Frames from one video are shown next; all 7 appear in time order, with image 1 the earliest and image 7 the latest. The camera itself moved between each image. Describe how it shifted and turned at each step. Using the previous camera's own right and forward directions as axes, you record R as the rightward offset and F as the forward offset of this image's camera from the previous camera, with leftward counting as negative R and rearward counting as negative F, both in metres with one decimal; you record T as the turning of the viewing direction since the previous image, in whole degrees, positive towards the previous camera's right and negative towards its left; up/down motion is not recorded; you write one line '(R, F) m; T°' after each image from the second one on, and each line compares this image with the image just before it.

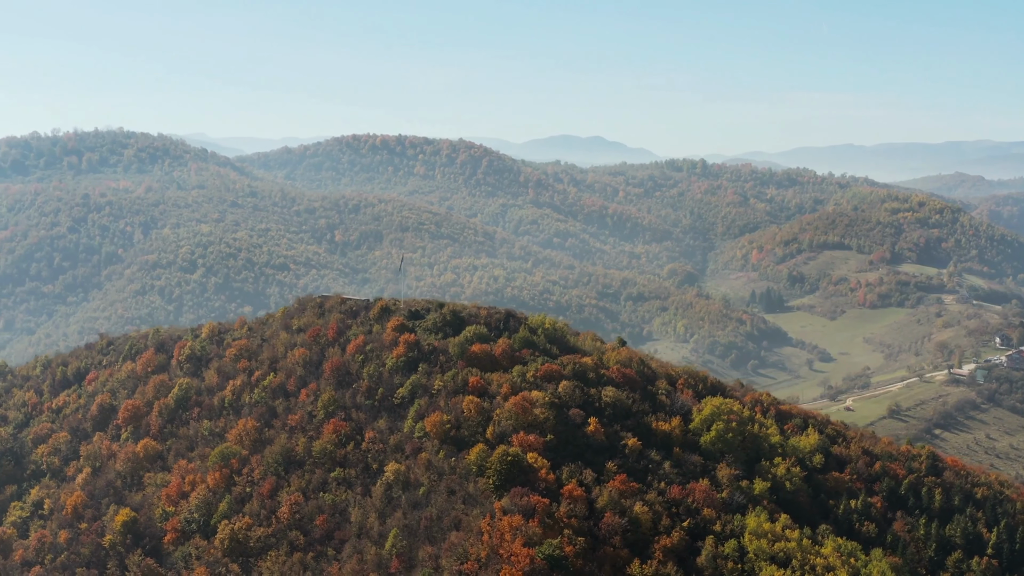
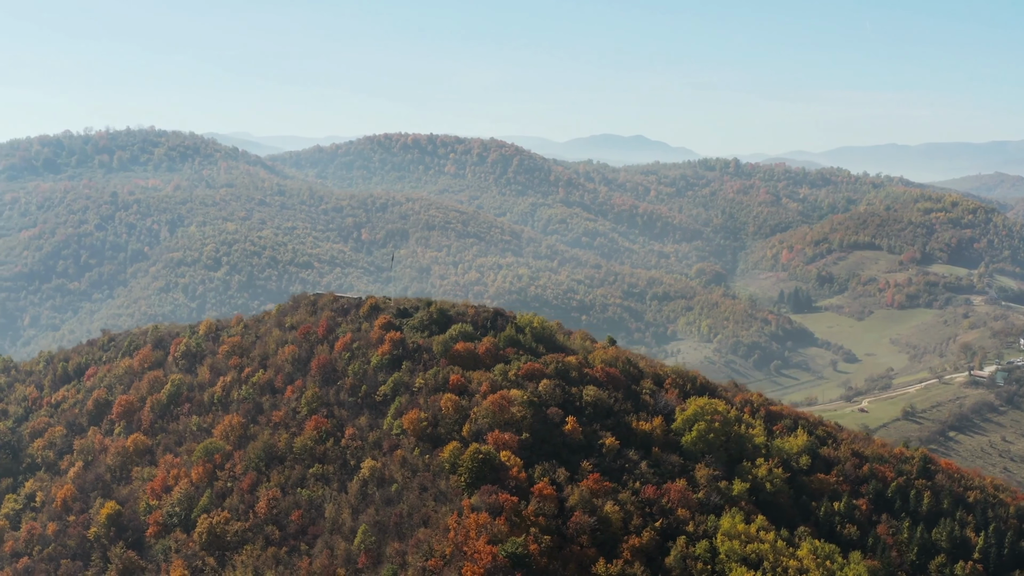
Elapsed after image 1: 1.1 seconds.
(+2.6, 0.0) m; -2°
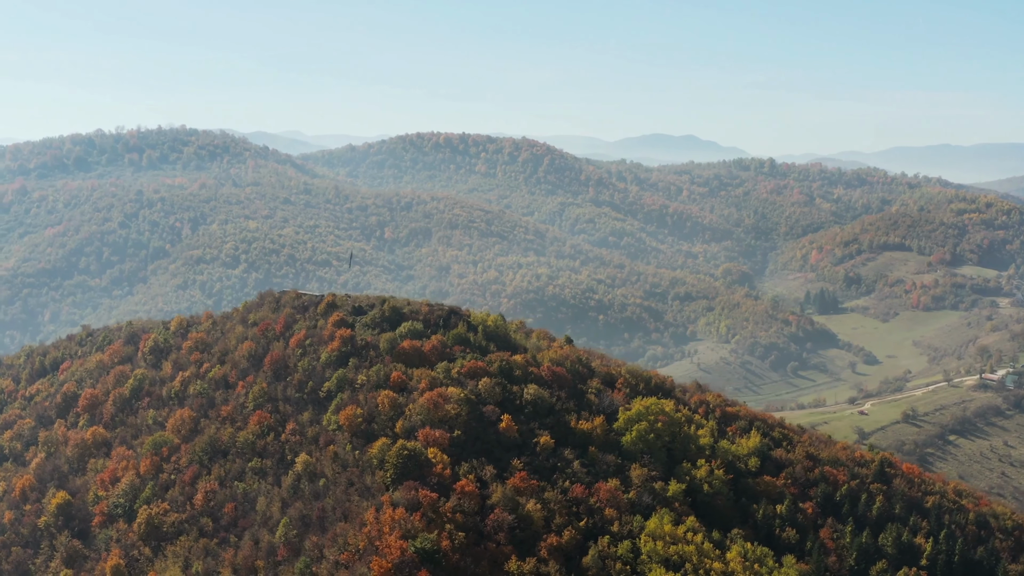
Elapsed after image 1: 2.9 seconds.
(+5.1, -0.1) m; -2°
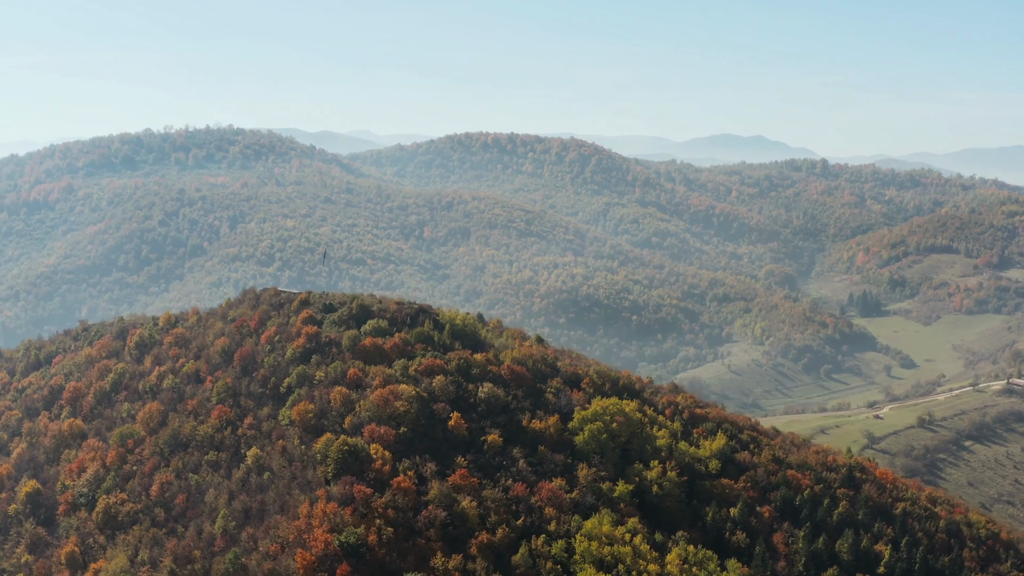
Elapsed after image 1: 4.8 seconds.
(+5.0, 0.0) m; -3°
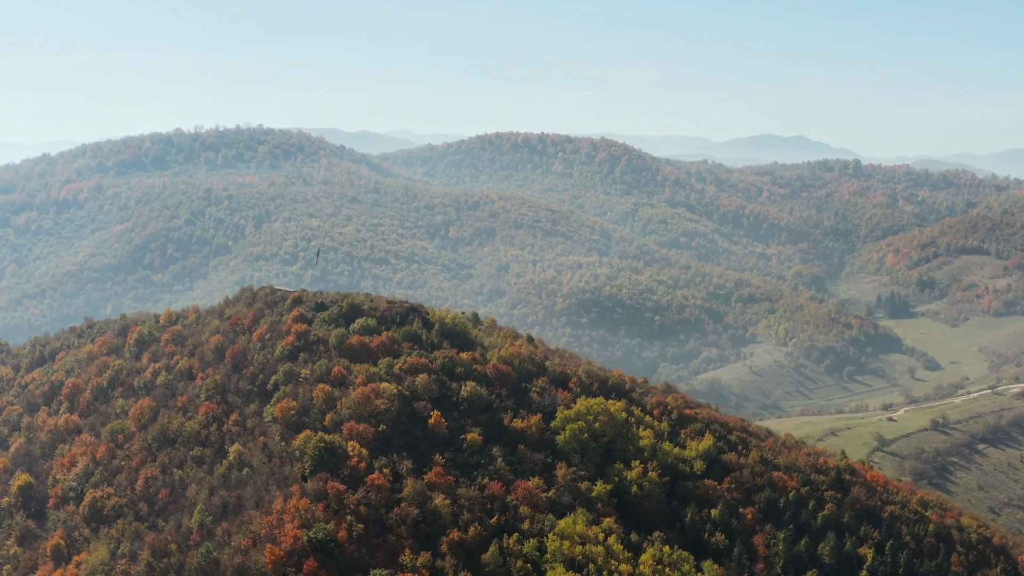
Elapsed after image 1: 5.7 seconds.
(+2.4, -0.1) m; -2°
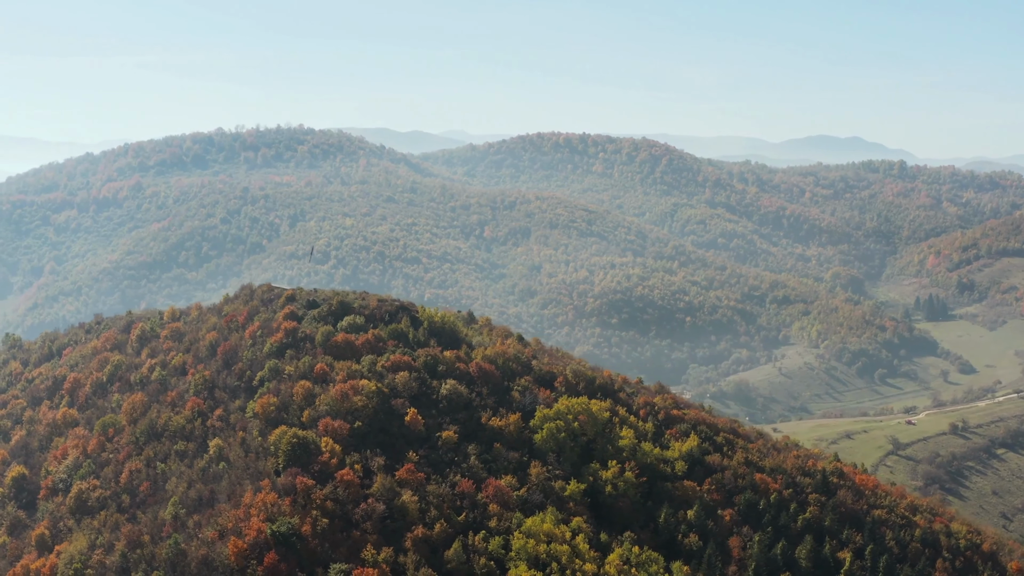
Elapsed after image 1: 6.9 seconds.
(+3.1, -0.1) m; -2°
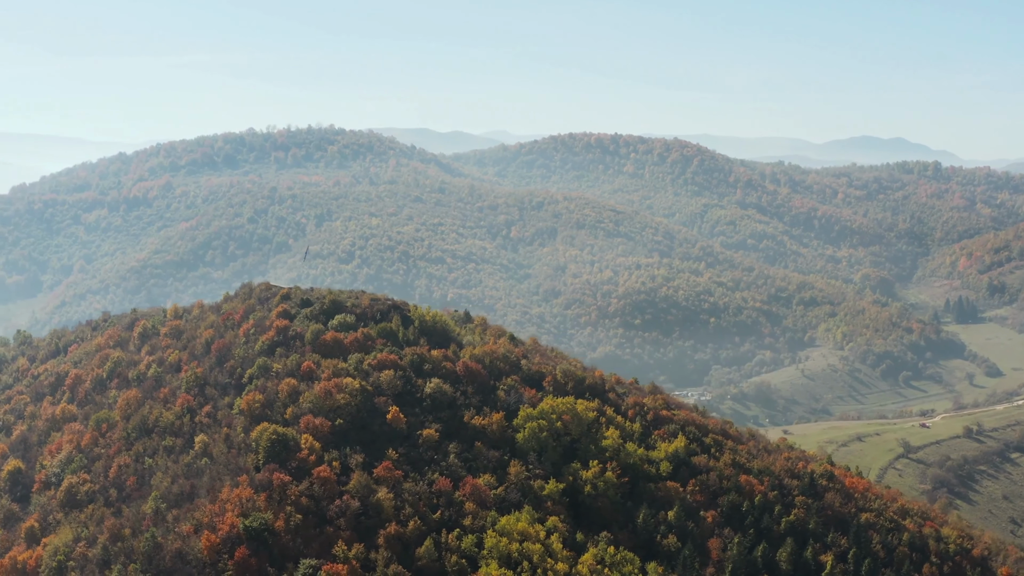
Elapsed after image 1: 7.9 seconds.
(+2.4, -0.1) m; -2°
